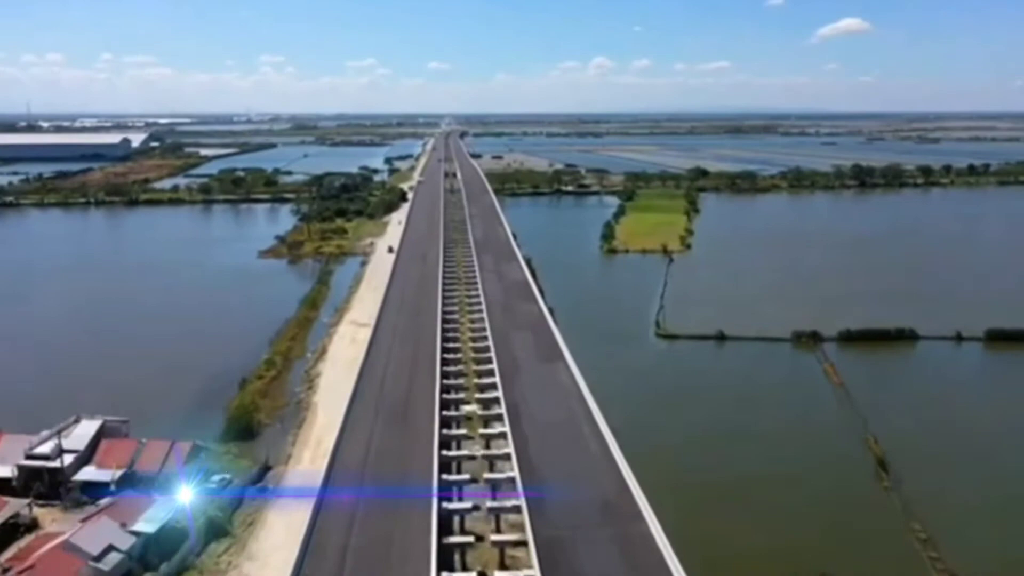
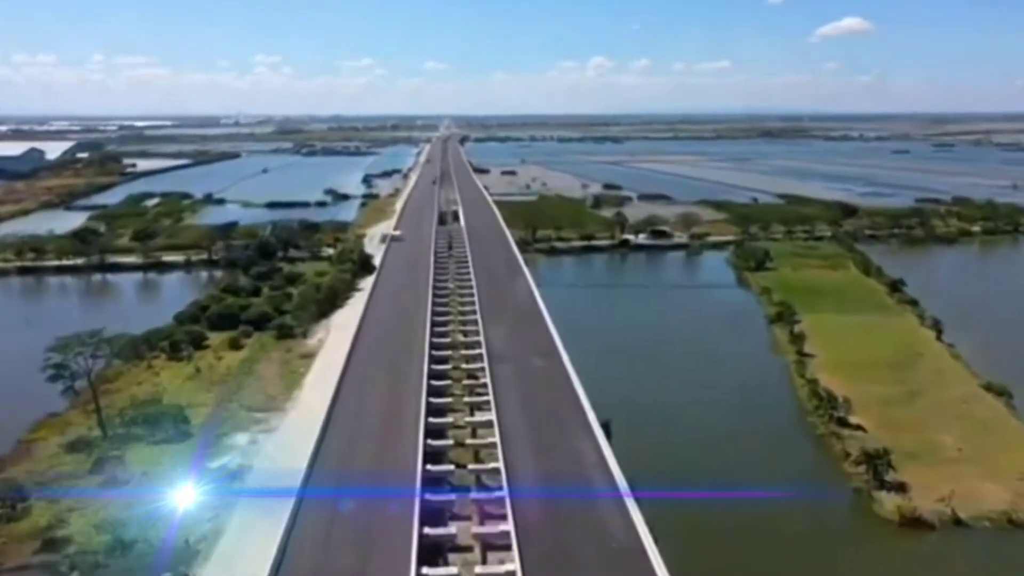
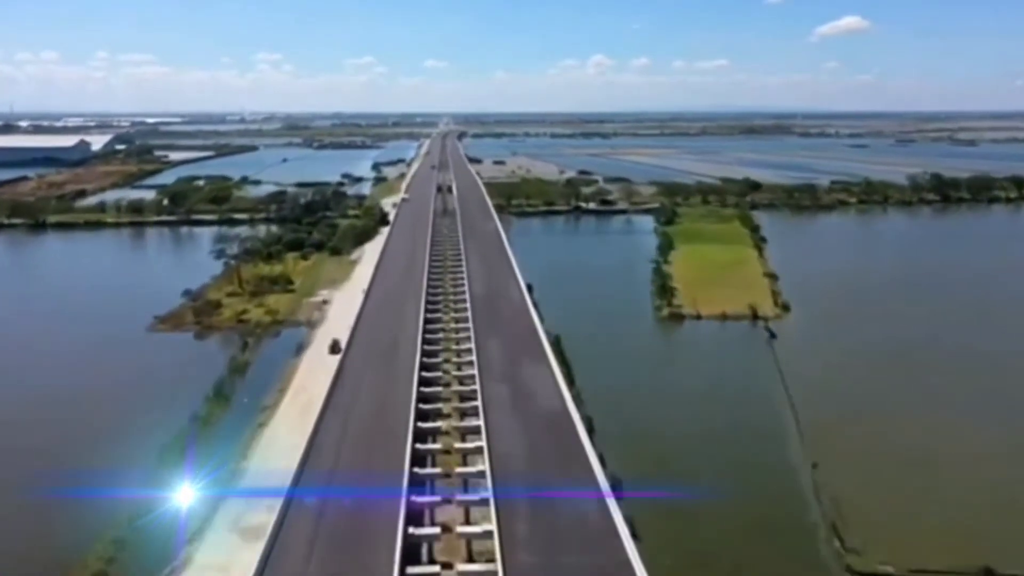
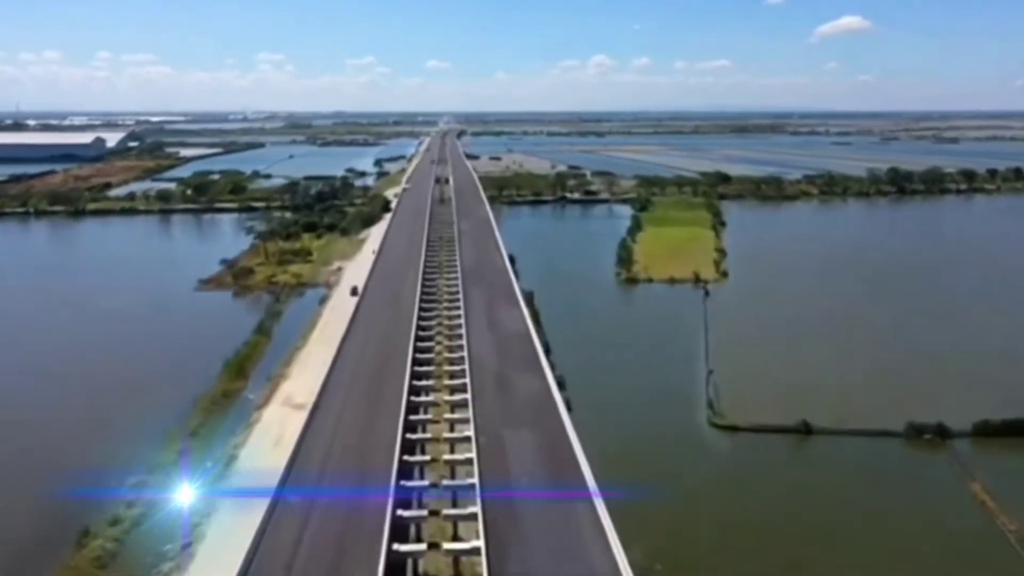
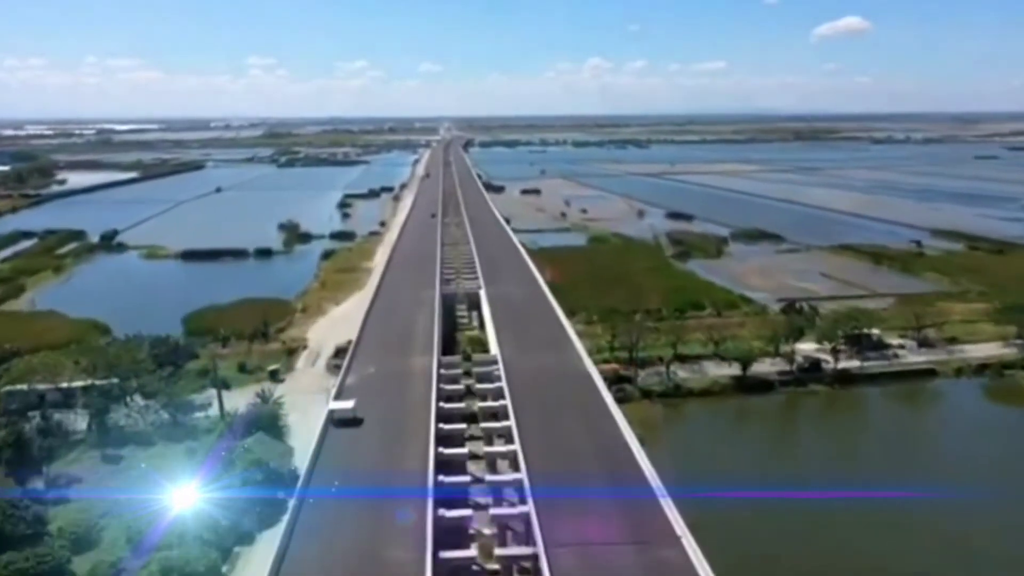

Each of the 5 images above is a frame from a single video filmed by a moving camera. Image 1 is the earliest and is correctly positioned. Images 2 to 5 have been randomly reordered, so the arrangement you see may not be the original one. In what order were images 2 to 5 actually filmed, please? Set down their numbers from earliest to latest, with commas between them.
4, 3, 2, 5
